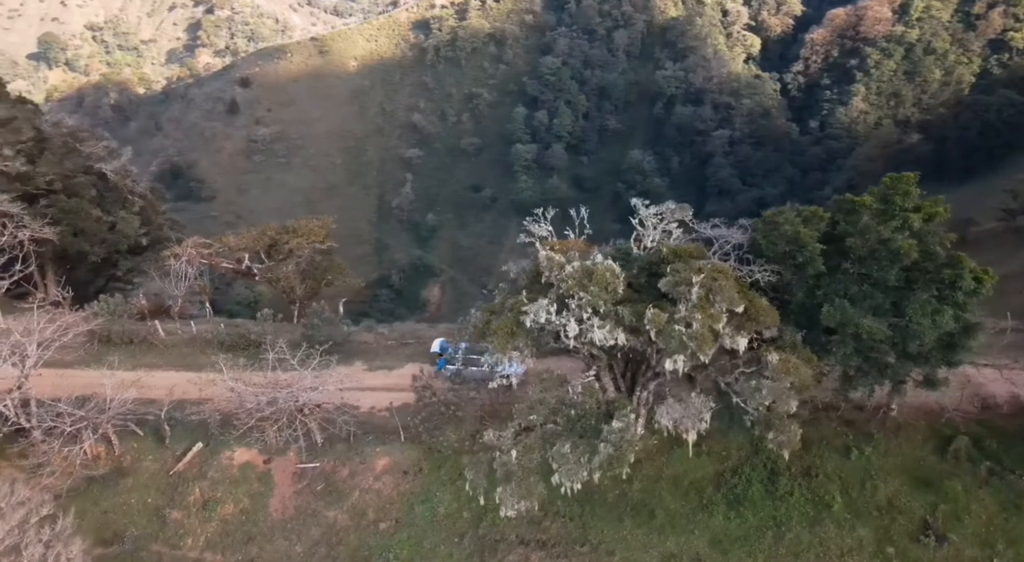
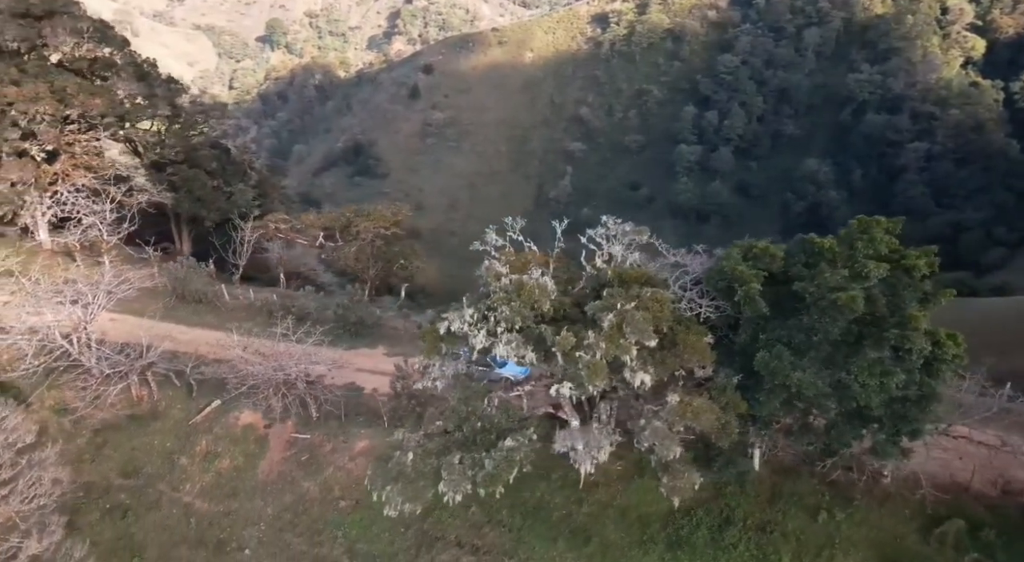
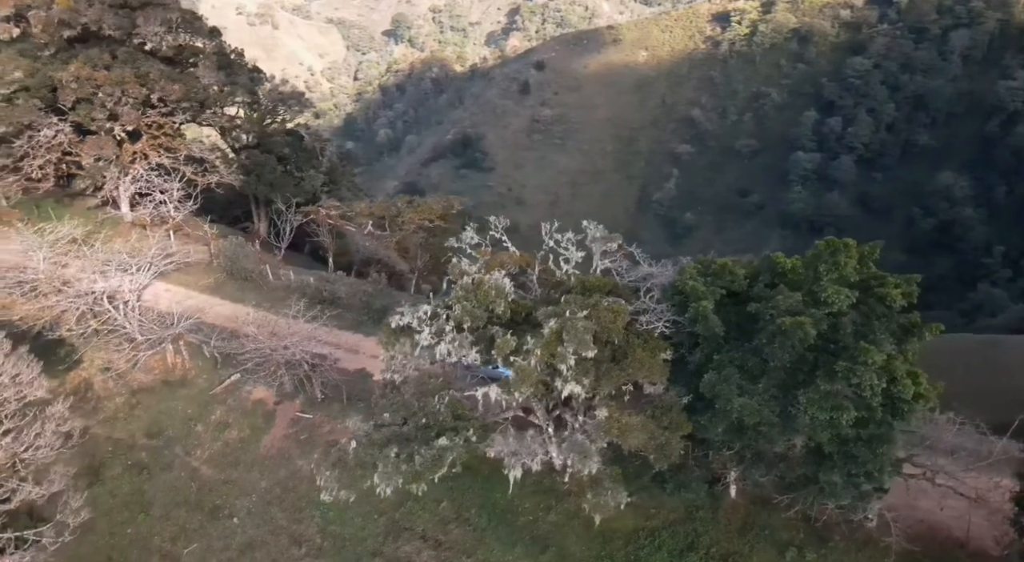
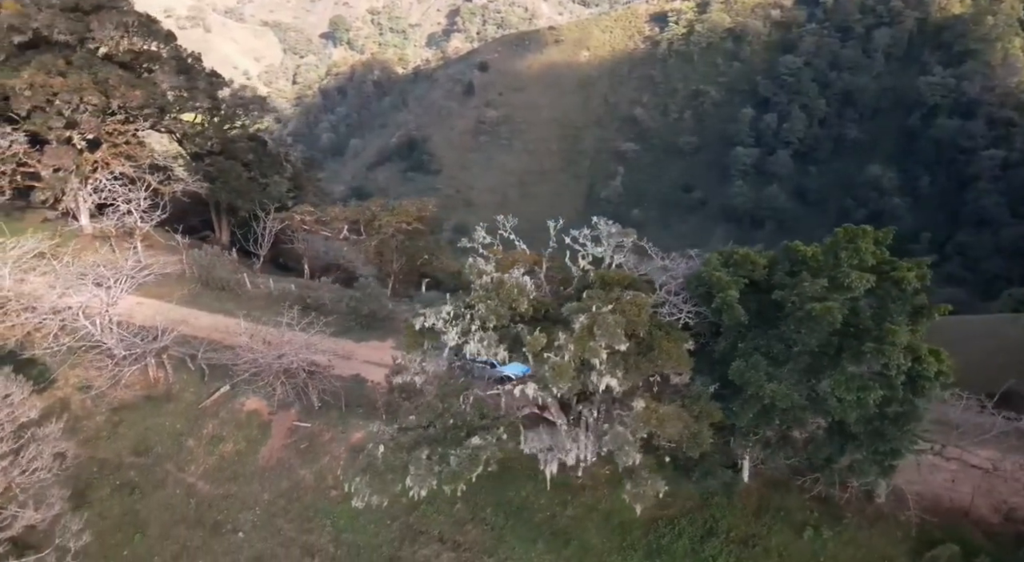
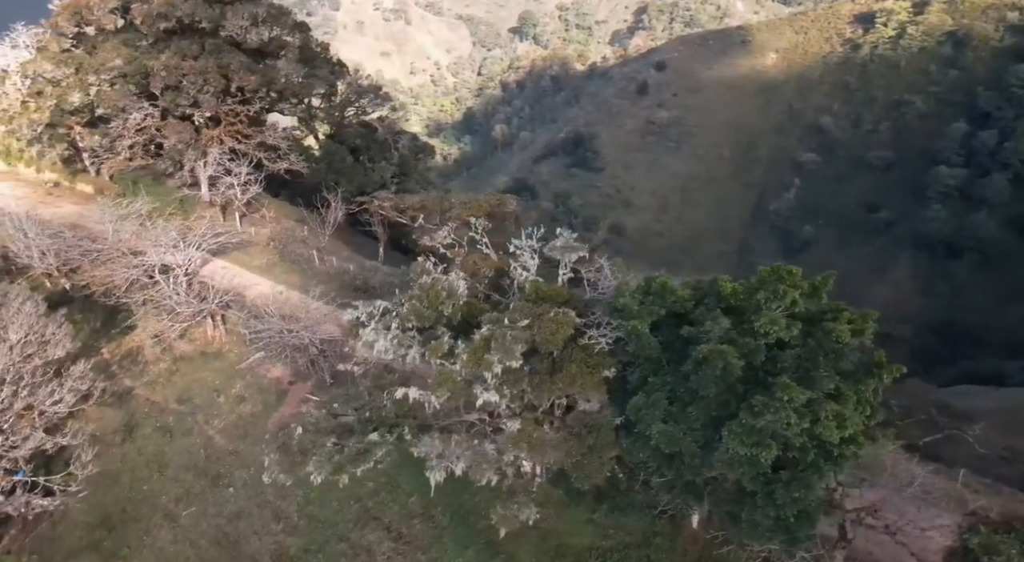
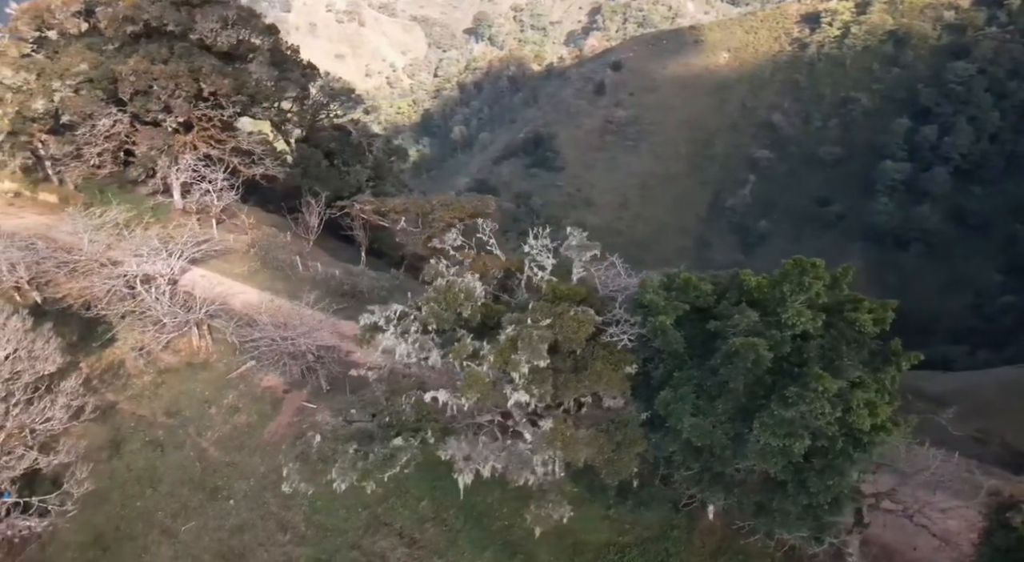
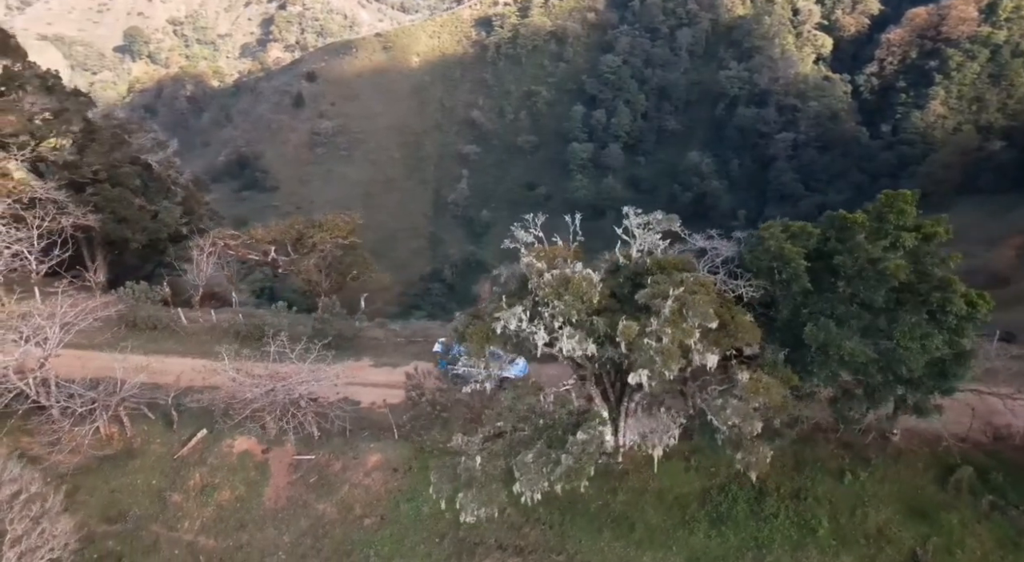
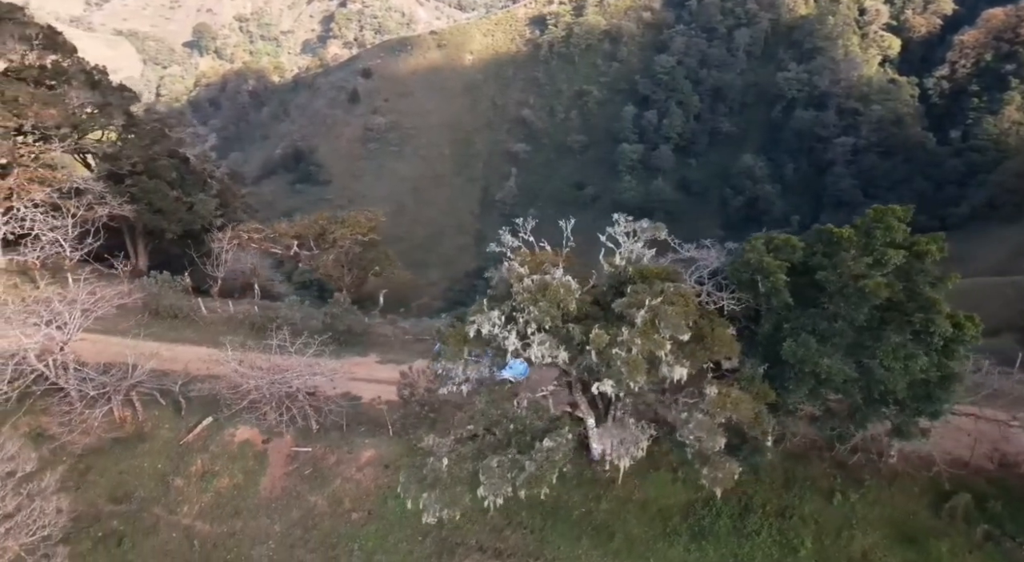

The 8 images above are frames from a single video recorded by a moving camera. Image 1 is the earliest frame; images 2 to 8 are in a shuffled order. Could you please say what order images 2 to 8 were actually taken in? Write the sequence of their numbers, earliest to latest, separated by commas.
7, 8, 2, 4, 3, 6, 5
